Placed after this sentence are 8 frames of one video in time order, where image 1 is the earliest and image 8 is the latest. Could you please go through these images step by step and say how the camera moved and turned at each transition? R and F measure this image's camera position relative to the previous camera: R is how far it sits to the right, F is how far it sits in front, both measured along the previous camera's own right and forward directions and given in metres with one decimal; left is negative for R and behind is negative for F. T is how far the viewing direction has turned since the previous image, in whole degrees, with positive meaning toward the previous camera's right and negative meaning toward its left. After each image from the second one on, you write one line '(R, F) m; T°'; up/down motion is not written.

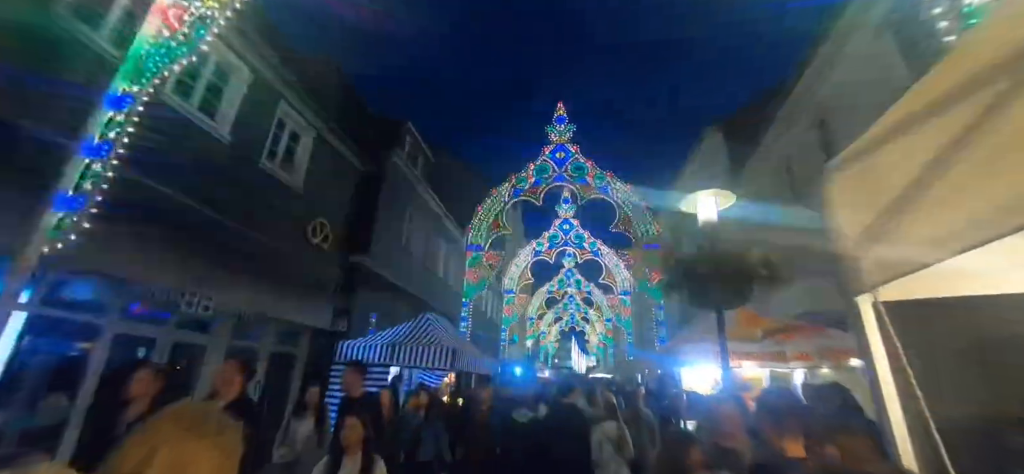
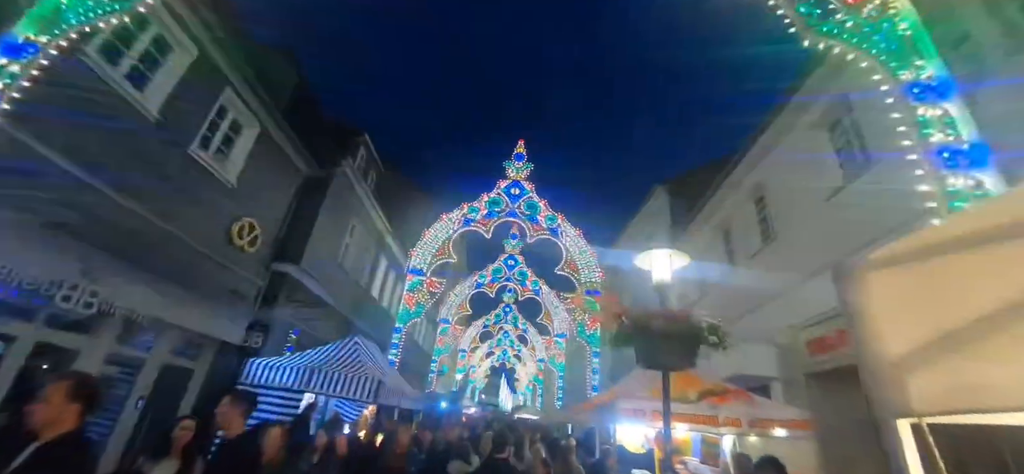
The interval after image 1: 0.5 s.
(-0.1, +0.2) m; +7°
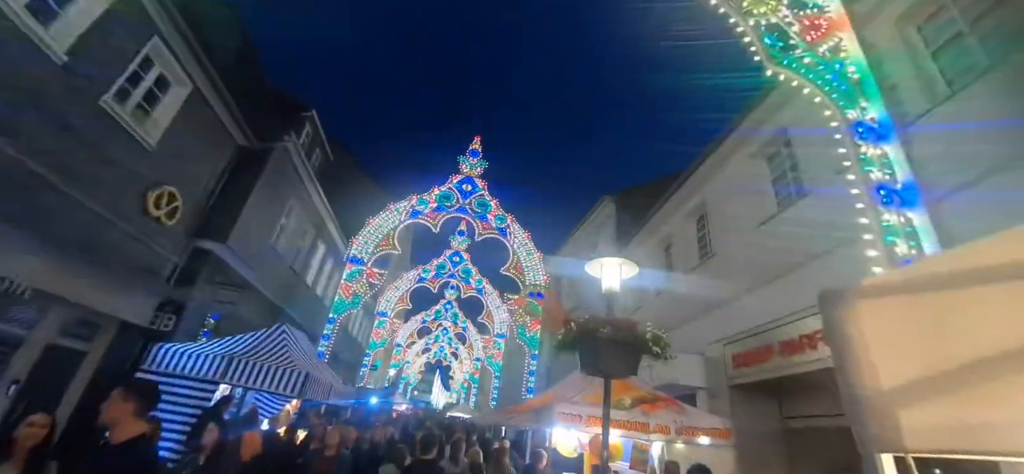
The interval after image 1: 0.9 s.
(0.0, +0.1) m; +7°
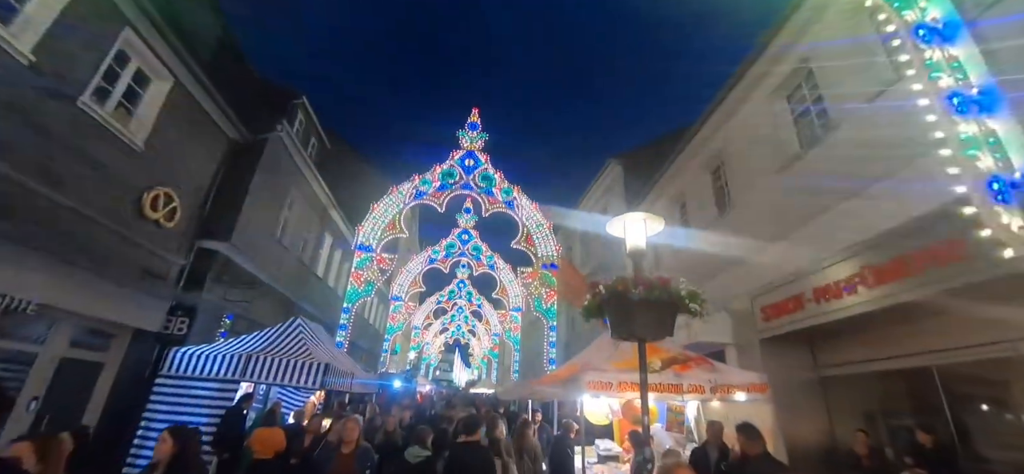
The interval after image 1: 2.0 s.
(-0.1, +0.3) m; -1°
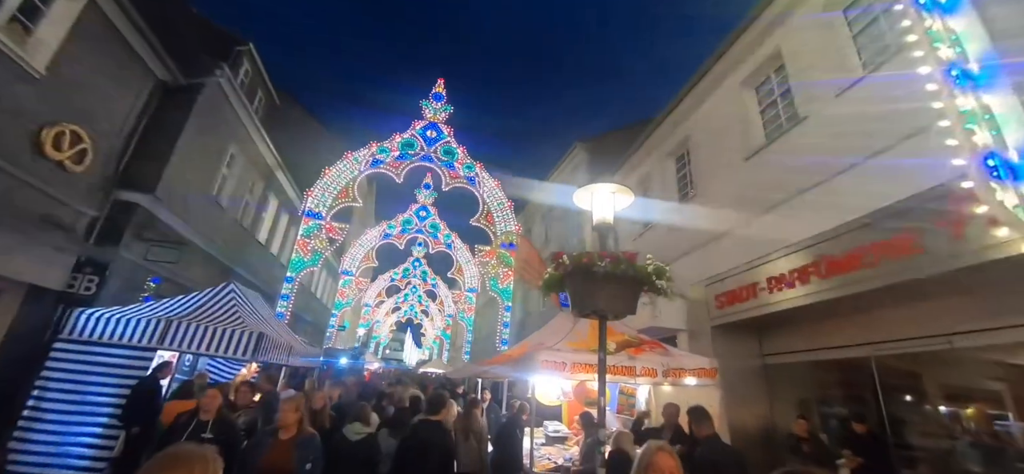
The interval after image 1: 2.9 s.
(0.0, +0.3) m; +5°
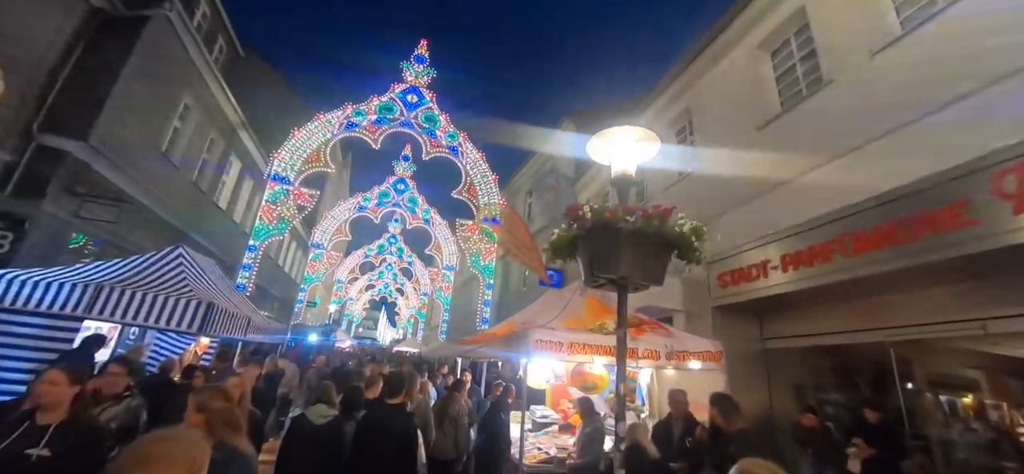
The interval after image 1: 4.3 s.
(-0.2, +0.6) m; +3°
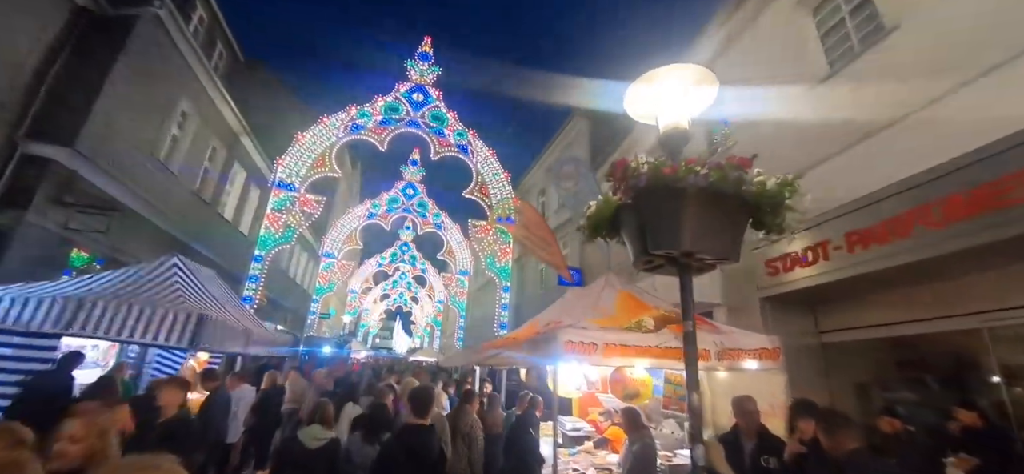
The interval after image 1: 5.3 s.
(-0.1, +0.6) m; -2°
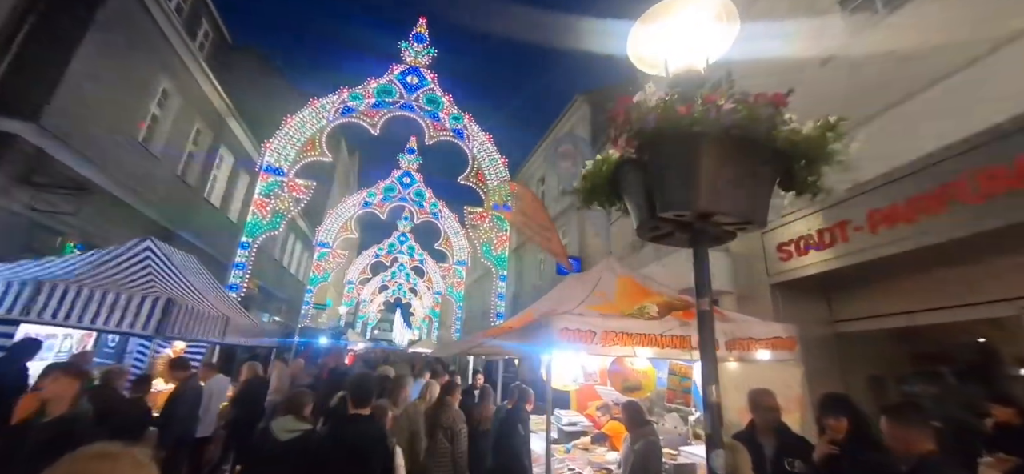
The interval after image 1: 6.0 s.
(+0.1, +0.4) m; 0°
